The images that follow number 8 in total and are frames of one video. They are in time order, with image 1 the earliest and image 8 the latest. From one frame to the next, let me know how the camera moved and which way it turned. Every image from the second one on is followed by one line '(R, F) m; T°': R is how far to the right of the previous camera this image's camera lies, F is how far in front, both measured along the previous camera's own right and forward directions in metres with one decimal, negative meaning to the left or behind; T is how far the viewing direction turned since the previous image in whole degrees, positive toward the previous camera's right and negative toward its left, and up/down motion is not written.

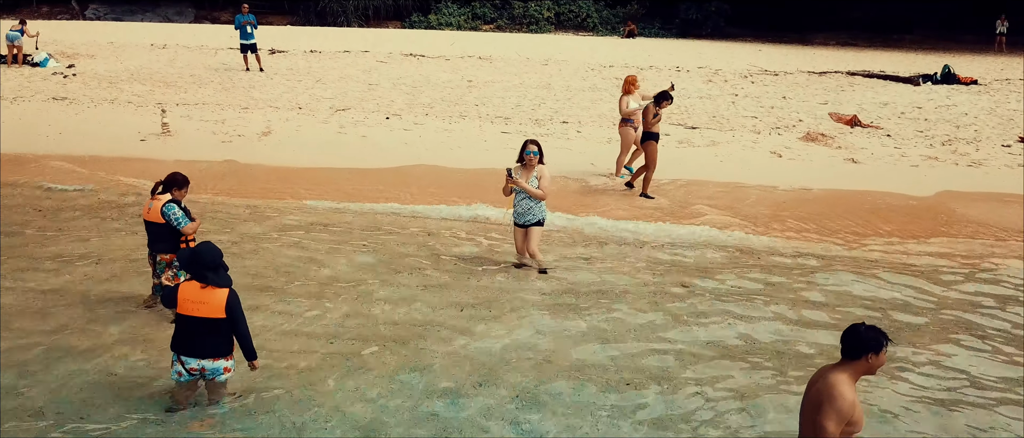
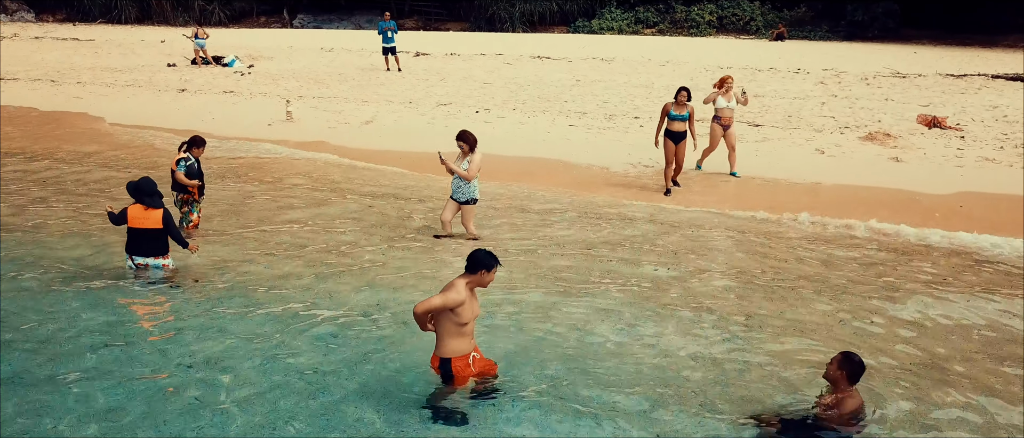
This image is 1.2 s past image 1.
(+2.5, -1.0) m; -15°
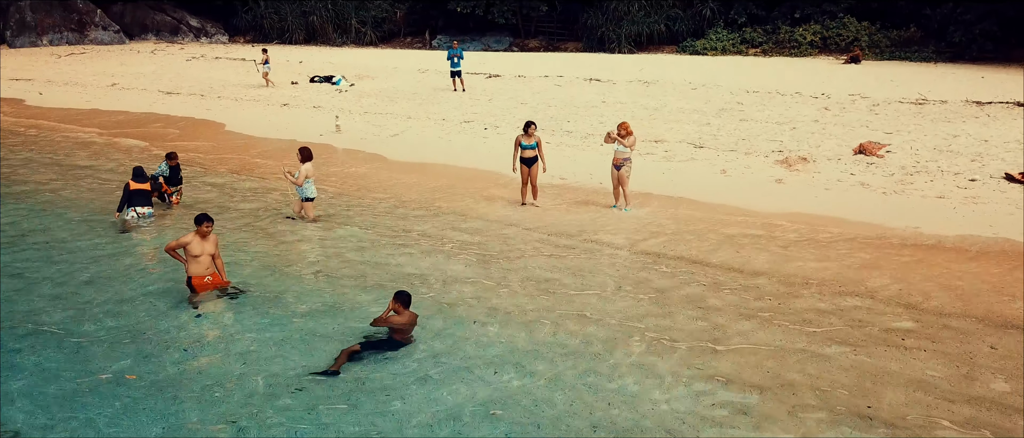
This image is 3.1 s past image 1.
(+4.4, -2.3) m; -14°
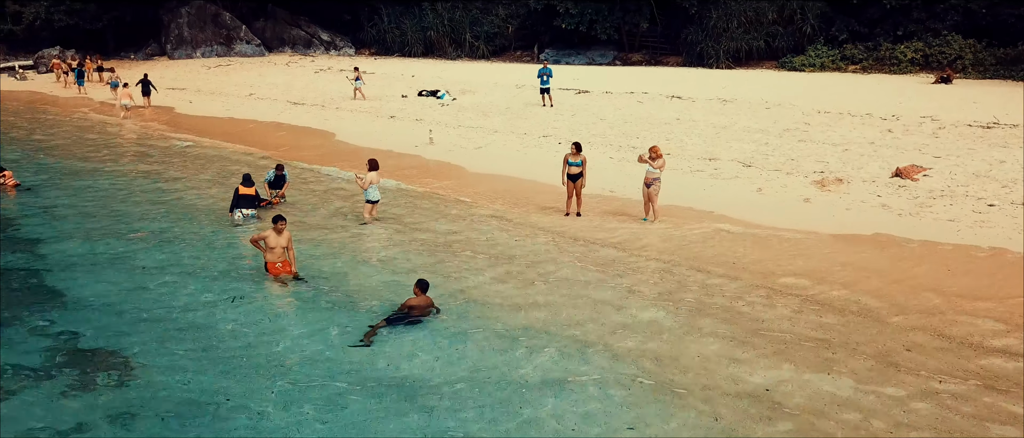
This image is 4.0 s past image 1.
(+1.4, -1.8) m; -9°
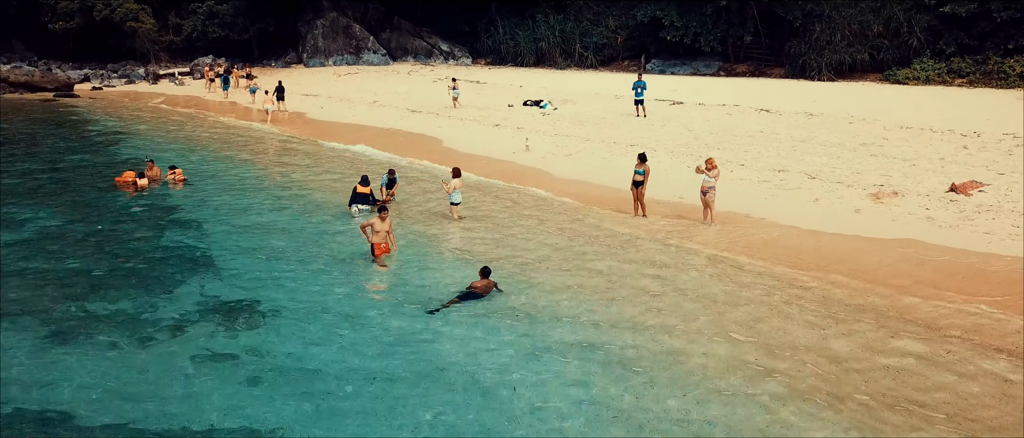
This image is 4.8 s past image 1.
(+0.9, -2.0) m; -8°
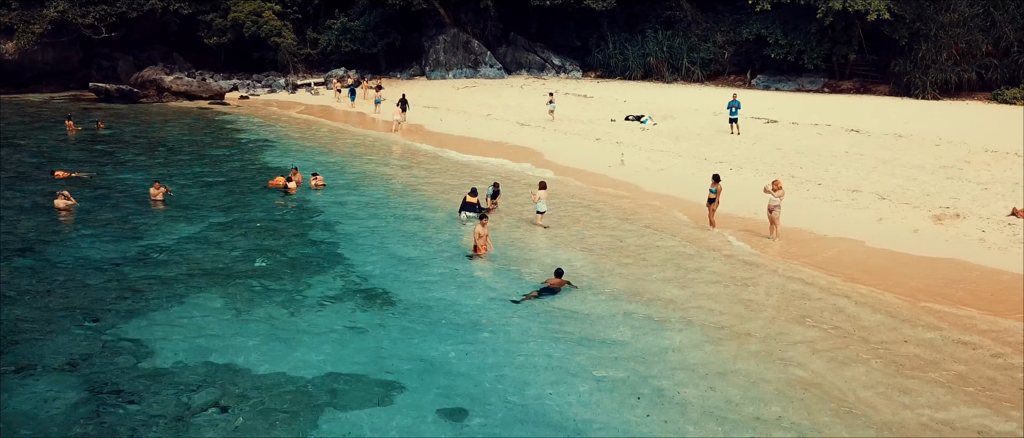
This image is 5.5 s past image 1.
(+0.7, -2.3) m; -8°
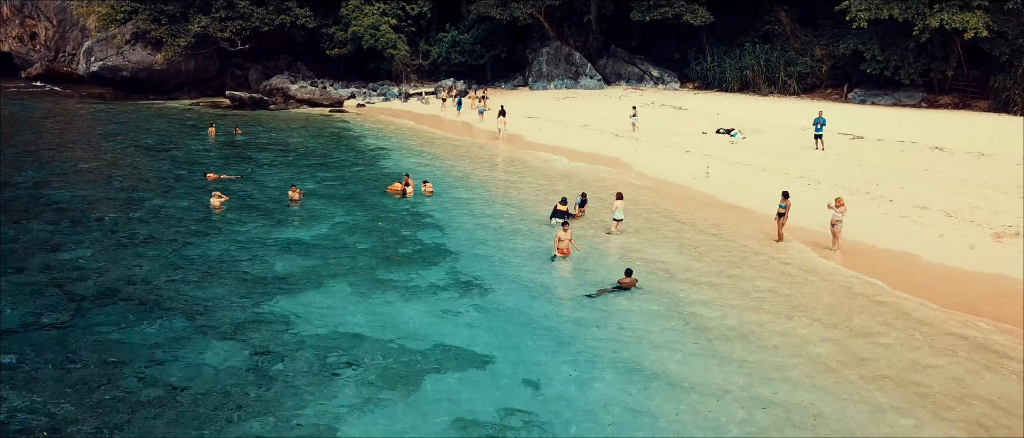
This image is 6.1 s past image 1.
(+0.5, -2.2) m; -7°
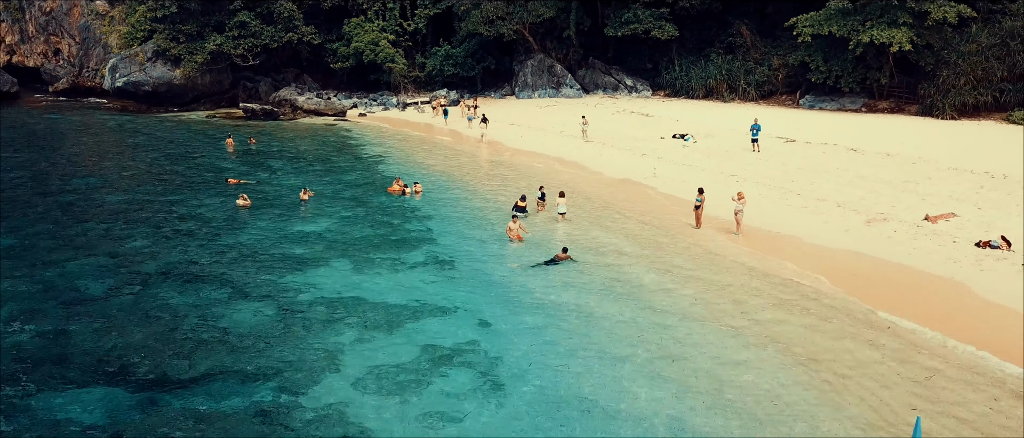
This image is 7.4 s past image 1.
(+1.1, -4.7) m; 0°
